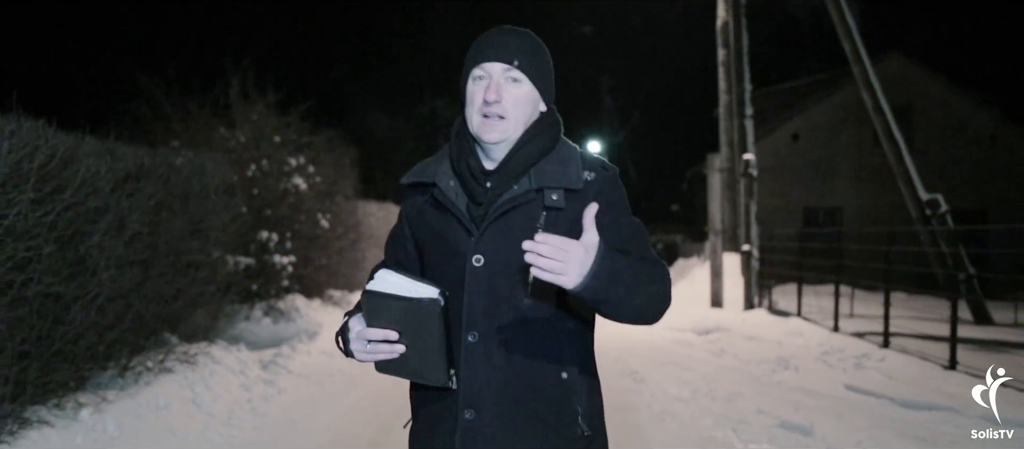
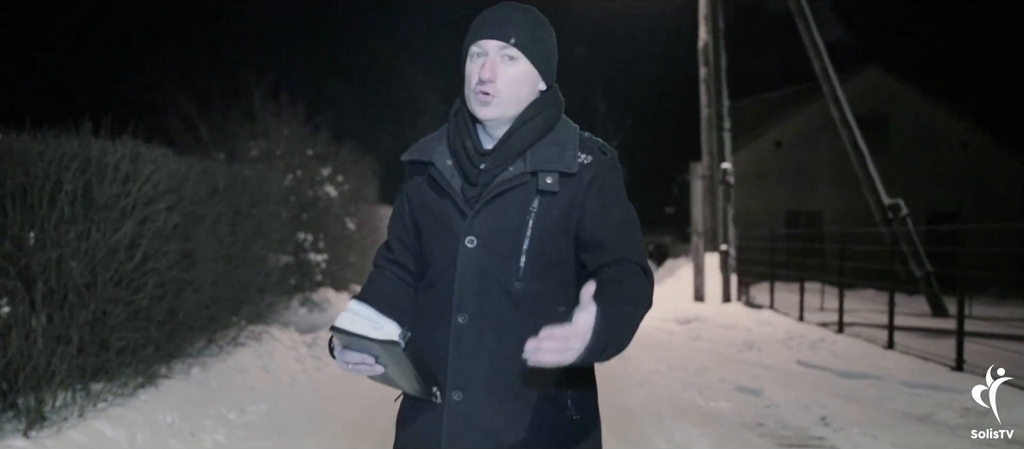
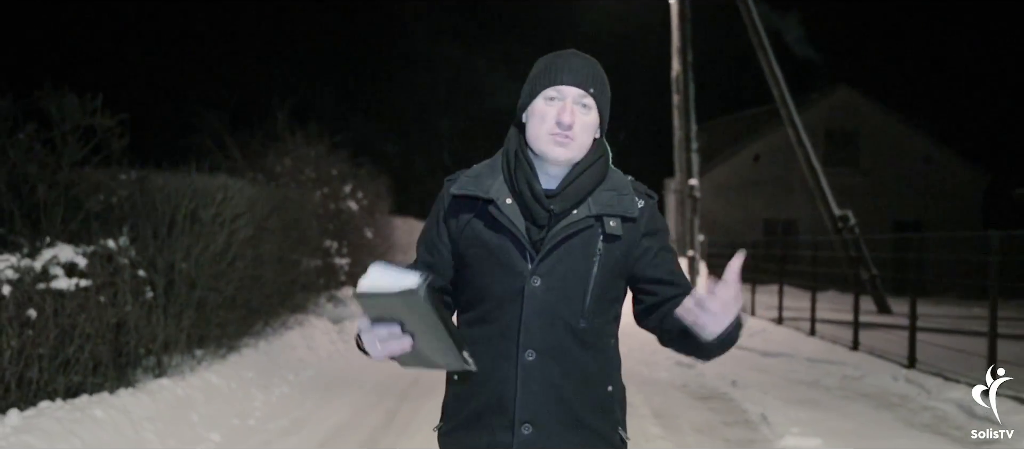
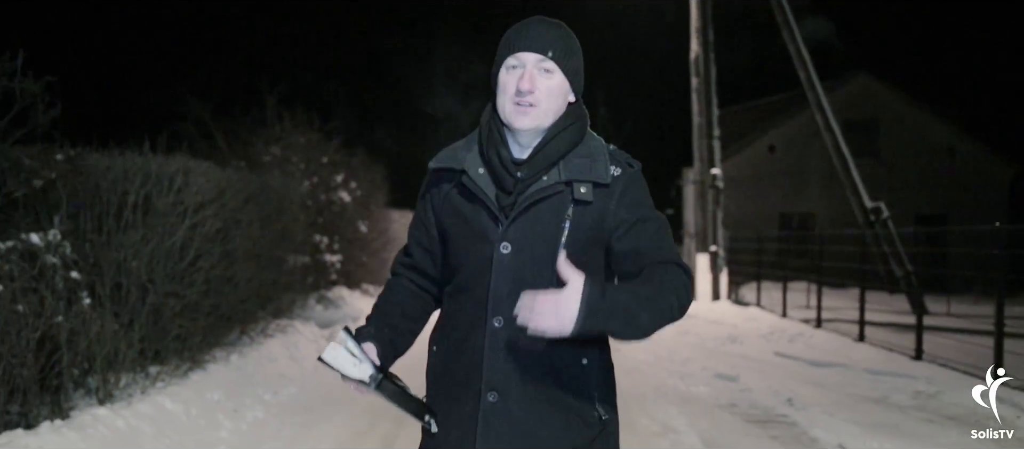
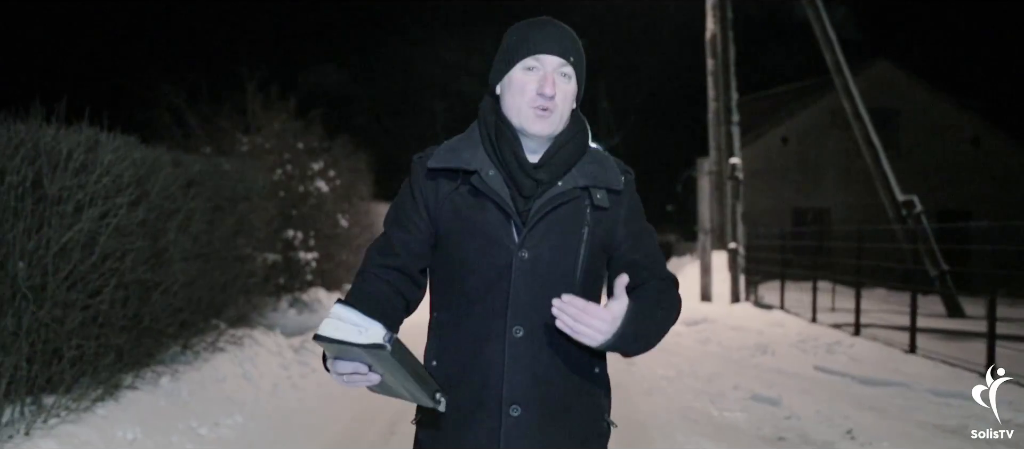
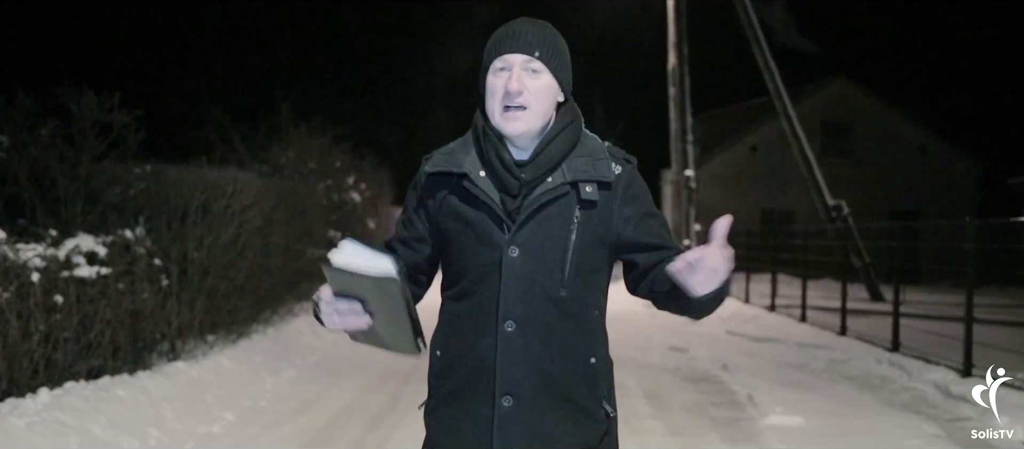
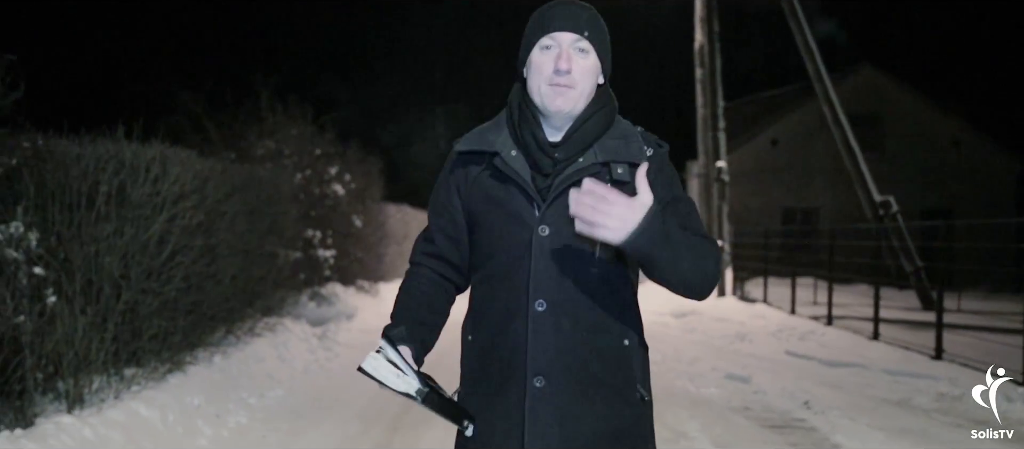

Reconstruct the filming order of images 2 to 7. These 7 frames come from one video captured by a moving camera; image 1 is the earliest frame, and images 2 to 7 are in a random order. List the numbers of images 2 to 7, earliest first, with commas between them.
5, 2, 7, 4, 3, 6
